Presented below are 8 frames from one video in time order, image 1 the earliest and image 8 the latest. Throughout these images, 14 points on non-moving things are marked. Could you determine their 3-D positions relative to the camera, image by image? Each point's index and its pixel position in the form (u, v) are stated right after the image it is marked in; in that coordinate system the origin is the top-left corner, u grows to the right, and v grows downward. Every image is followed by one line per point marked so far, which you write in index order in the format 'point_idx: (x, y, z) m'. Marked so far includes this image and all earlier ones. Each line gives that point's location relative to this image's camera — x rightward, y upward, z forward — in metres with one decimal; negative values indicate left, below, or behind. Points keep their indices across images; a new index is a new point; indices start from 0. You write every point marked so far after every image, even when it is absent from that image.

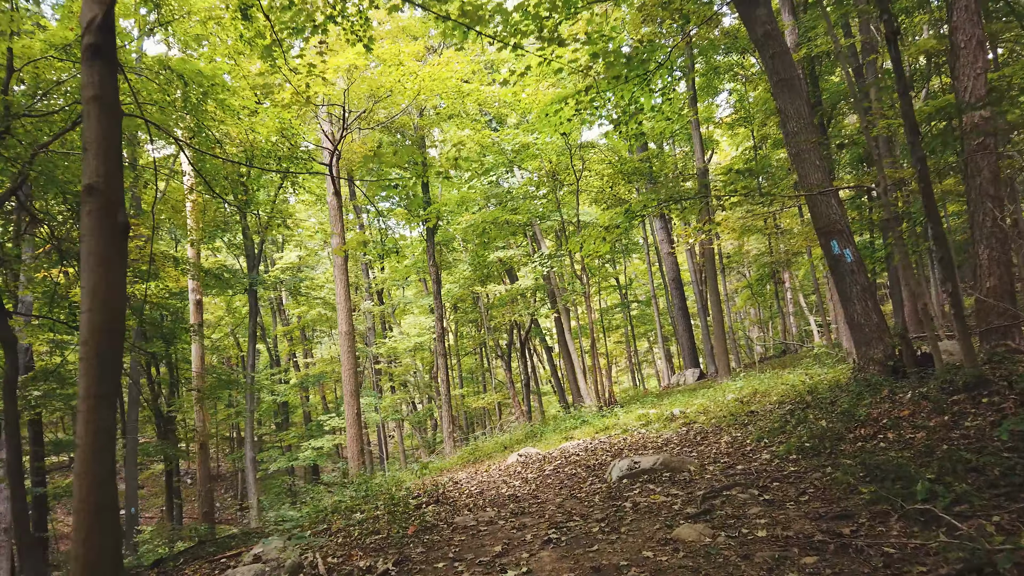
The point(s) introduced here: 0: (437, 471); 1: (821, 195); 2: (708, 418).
0: (-1.1, -2.7, +11.3) m
1: (+2.4, +0.7, +6.0) m
2: (+1.7, -1.1, +6.6) m
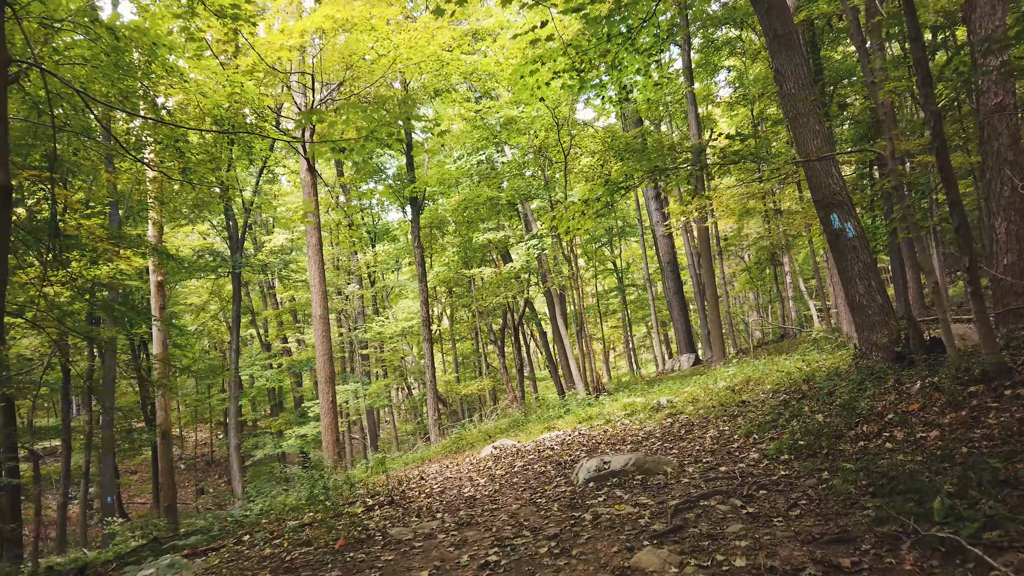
0: (-1.4, -2.5, +10.8) m
1: (+2.2, +0.9, +5.4) m
2: (+1.5, -1.0, +6.1) m
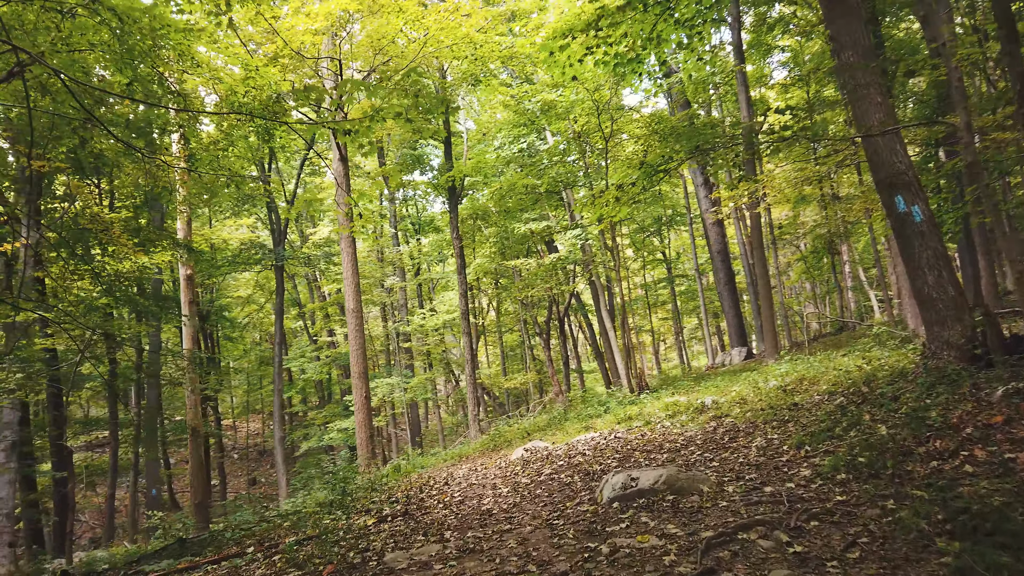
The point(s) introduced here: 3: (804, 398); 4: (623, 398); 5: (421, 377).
0: (-0.8, -2.4, +10.5) m
1: (+2.4, +1.0, +4.9) m
2: (+1.7, -0.9, +5.6) m
3: (+2.1, -0.8, +5.4) m
4: (+1.5, -1.5, +10.2) m
5: (-2.3, -2.2, +19.1) m
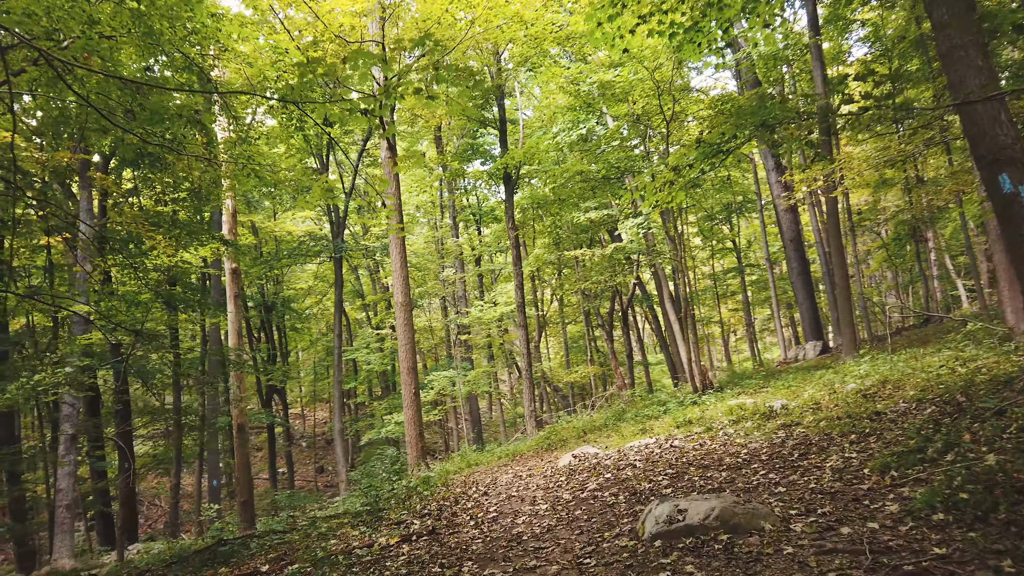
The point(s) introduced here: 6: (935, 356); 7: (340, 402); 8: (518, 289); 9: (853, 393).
0: (-0.1, -2.3, +10.1) m
1: (+2.6, +1.0, +4.2) m
2: (+2.0, -0.8, +5.0) m
3: (+2.3, -0.7, +4.7) m
4: (+2.2, -1.4, +9.6) m
5: (-0.8, -2.0, +18.8) m
6: (+3.8, -0.6, +6.8) m
7: (-4.5, -3.0, +19.8) m
8: (+0.1, 0.0, +15.4) m
9: (+2.5, -0.8, +5.7) m
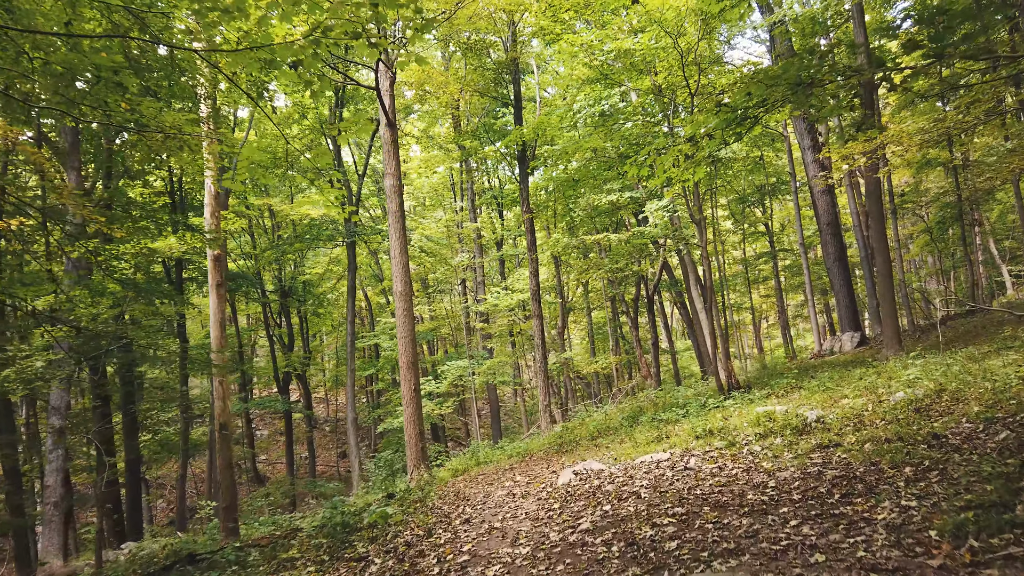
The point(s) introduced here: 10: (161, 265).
0: (+0.1, -2.1, +9.4) m
1: (+2.5, +1.0, +3.3) m
2: (+1.9, -0.8, +4.2) m
3: (+2.2, -0.7, +3.9) m
4: (+2.3, -1.2, +8.8) m
5: (-0.3, -1.7, +18.1) m
6: (+3.8, -0.5, +5.9) m
7: (-4.0, -2.6, +19.3) m
8: (+0.4, +0.2, +14.7) m
9: (+2.5, -0.7, +4.9) m
10: (-6.3, +0.4, +13.7) m
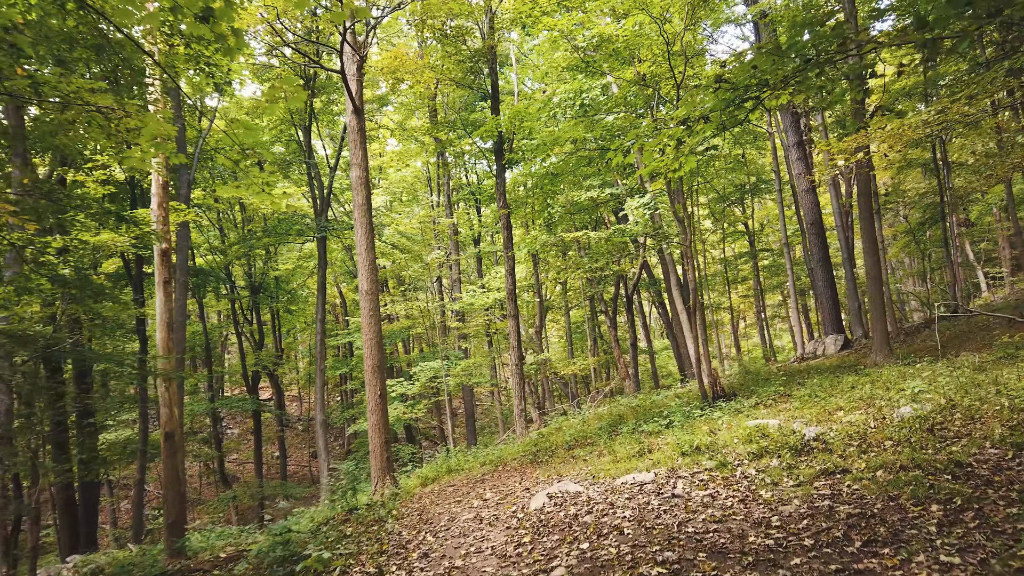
0: (-0.3, -2.1, +8.9) m
1: (+2.4, +1.0, +2.9) m
2: (+1.7, -0.8, +3.7) m
3: (+2.1, -0.7, +3.5) m
4: (+2.0, -1.3, +8.3) m
5: (-0.9, -1.6, +17.6) m
6: (+3.6, -0.6, +5.5) m
7: (-4.6, -2.5, +18.7) m
8: (0.0, +0.3, +14.1) m
9: (+2.3, -0.8, +4.4) m
10: (-6.7, +0.5, +13.0) m
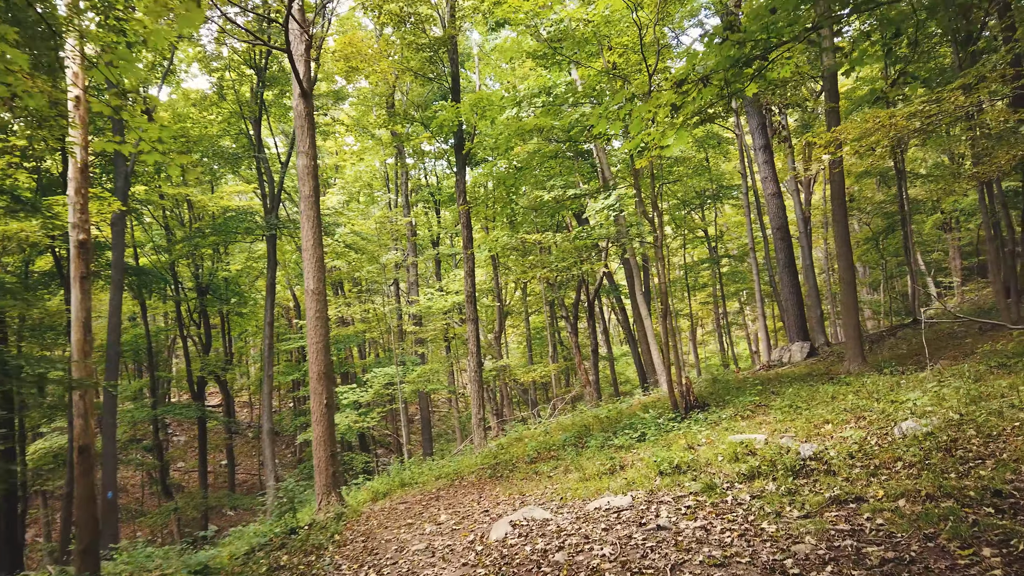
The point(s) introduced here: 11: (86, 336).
0: (-0.7, -2.1, +8.3) m
1: (+2.2, +1.0, +2.4) m
2: (+1.6, -0.8, +3.2) m
3: (+1.9, -0.7, +3.0) m
4: (+1.5, -1.3, +7.8) m
5: (-1.8, -1.7, +16.9) m
6: (+3.3, -0.6, +5.1) m
7: (-5.6, -2.6, +17.8) m
8: (-0.7, +0.2, +13.5) m
9: (+2.1, -0.8, +3.9) m
10: (-7.4, +0.5, +12.1) m
11: (-3.8, -0.4, +6.8) m
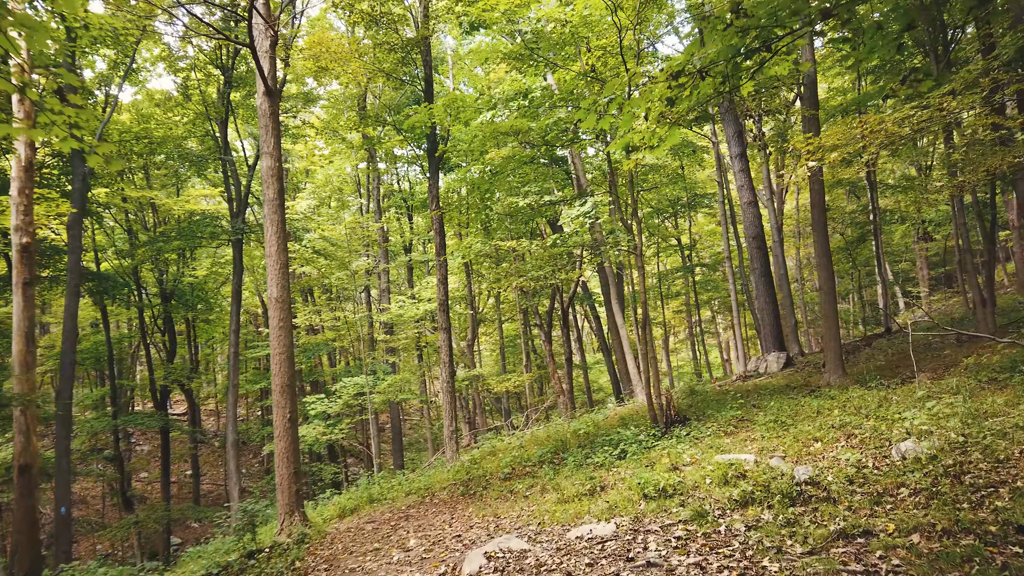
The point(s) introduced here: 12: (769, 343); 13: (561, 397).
0: (-1.0, -2.2, +7.9) m
1: (+2.2, +0.9, +2.2) m
2: (+1.5, -0.9, +3.0) m
3: (+1.8, -0.8, +2.7) m
4: (+1.3, -1.4, +7.5) m
5: (-2.4, -1.8, +16.5) m
6: (+3.1, -0.7, +4.9) m
7: (-6.2, -2.7, +17.2) m
8: (-1.2, +0.1, +13.2) m
9: (+2.0, -0.8, +3.7) m
10: (-7.8, +0.4, +11.5) m
11: (-4.0, -0.5, +6.4) m
12: (+5.1, -1.1, +15.1) m
13: (+1.1, -2.4, +17.0) m
